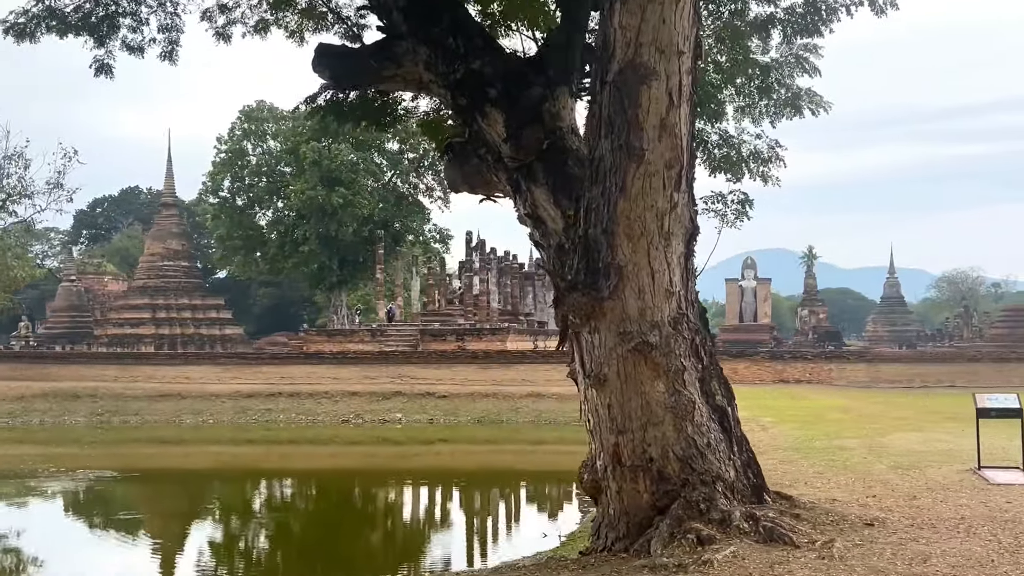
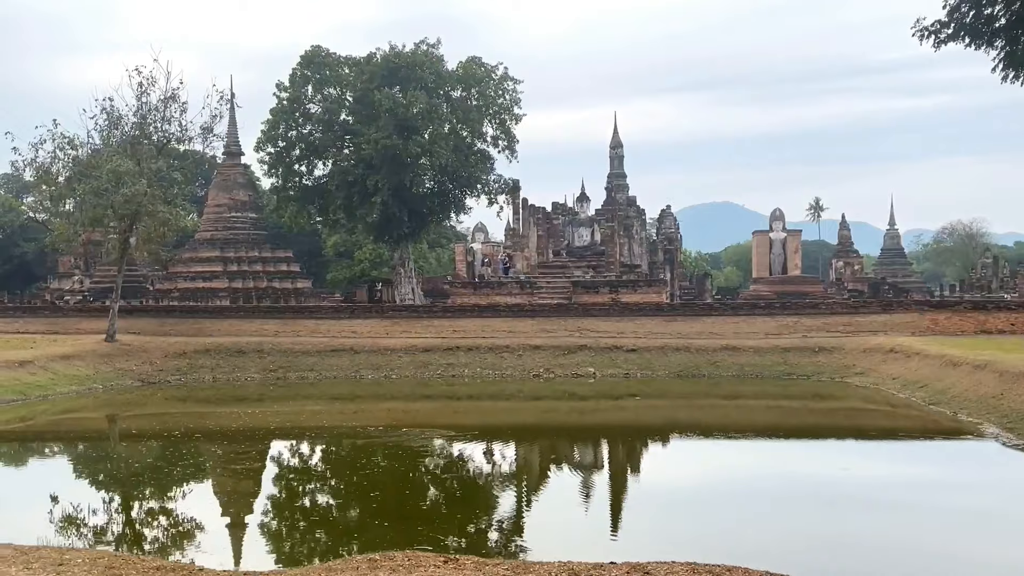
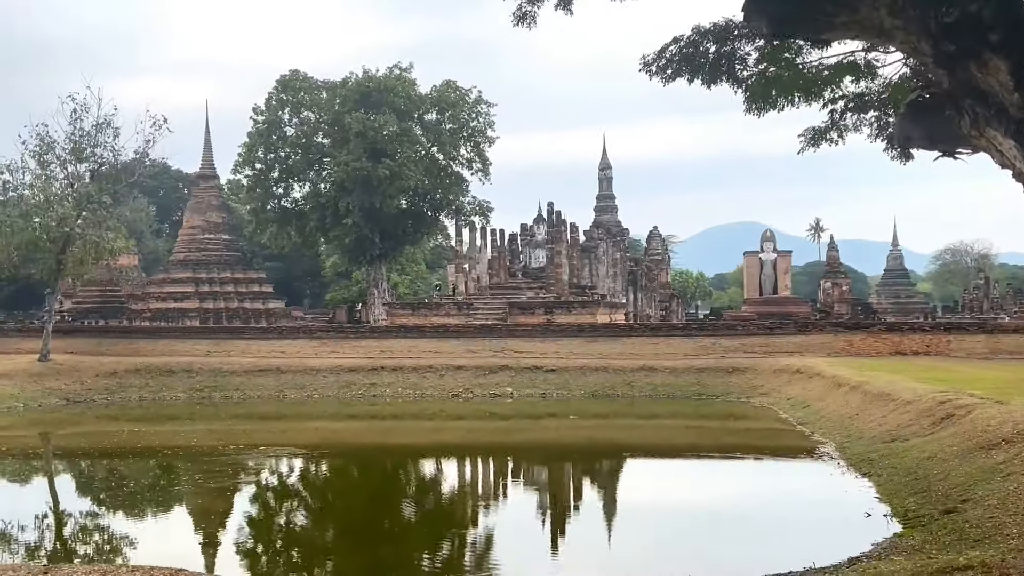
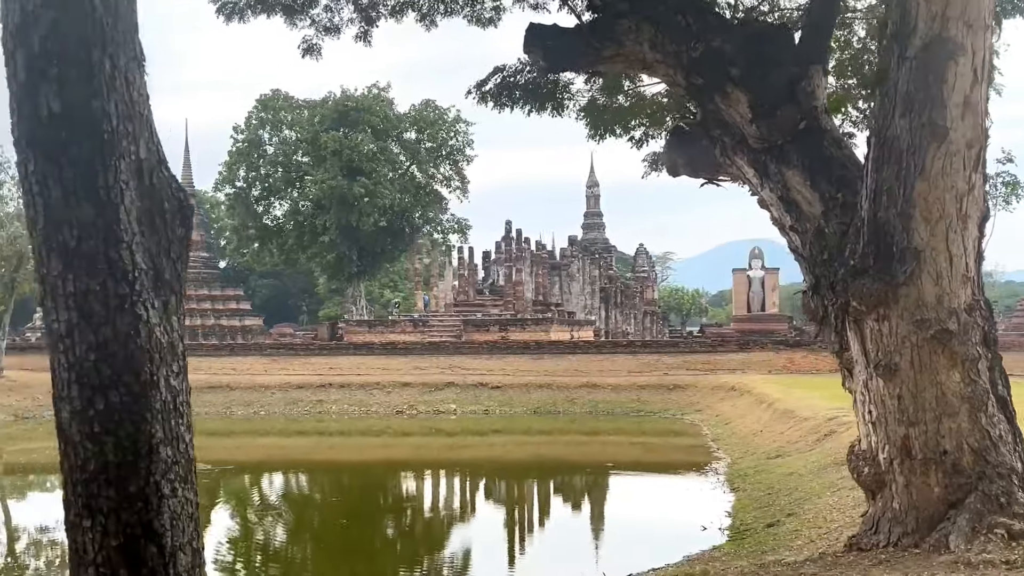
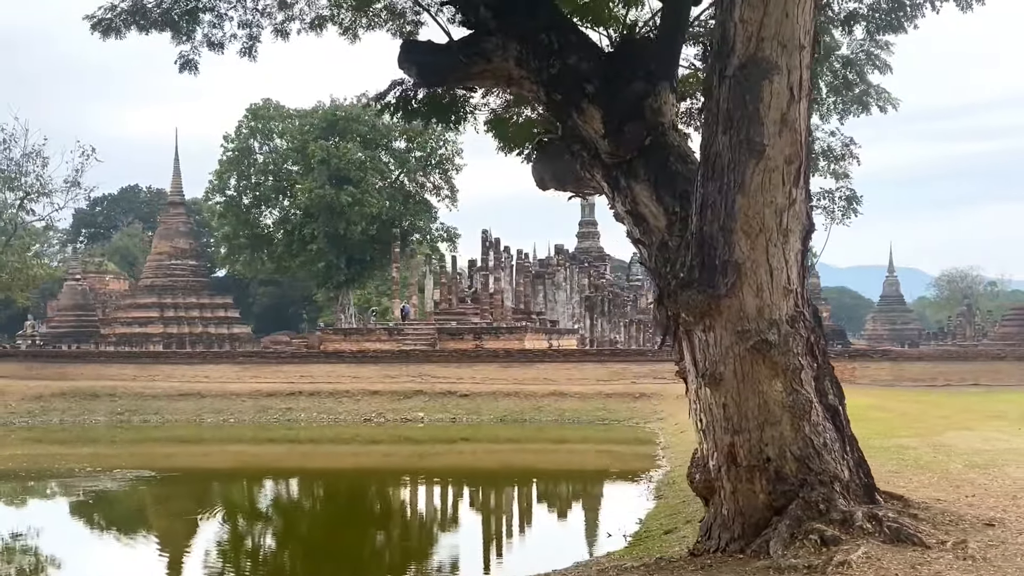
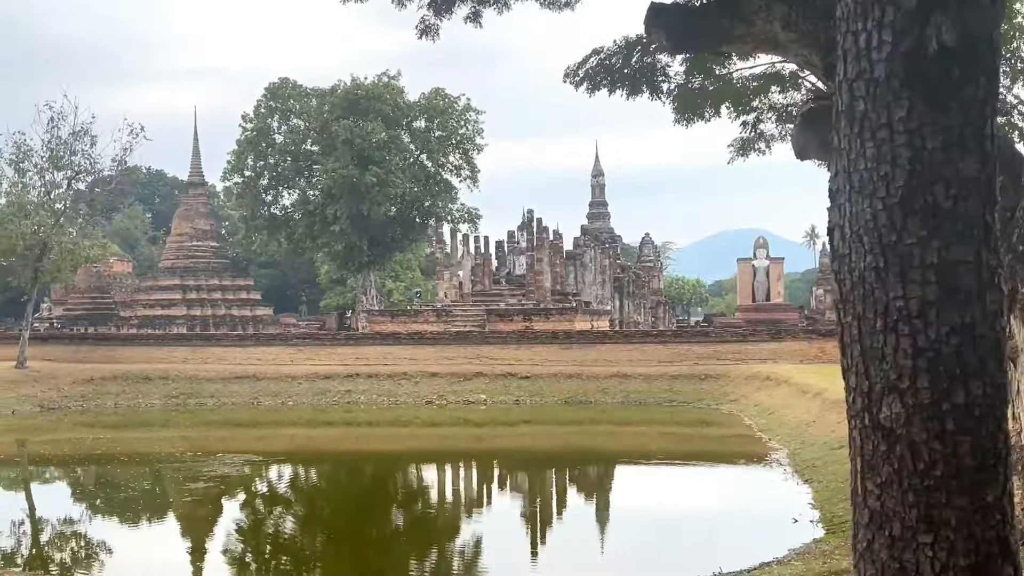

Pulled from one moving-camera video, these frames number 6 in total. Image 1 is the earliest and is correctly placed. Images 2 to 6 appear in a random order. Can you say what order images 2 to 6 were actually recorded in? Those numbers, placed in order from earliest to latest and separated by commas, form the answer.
5, 4, 6, 3, 2
